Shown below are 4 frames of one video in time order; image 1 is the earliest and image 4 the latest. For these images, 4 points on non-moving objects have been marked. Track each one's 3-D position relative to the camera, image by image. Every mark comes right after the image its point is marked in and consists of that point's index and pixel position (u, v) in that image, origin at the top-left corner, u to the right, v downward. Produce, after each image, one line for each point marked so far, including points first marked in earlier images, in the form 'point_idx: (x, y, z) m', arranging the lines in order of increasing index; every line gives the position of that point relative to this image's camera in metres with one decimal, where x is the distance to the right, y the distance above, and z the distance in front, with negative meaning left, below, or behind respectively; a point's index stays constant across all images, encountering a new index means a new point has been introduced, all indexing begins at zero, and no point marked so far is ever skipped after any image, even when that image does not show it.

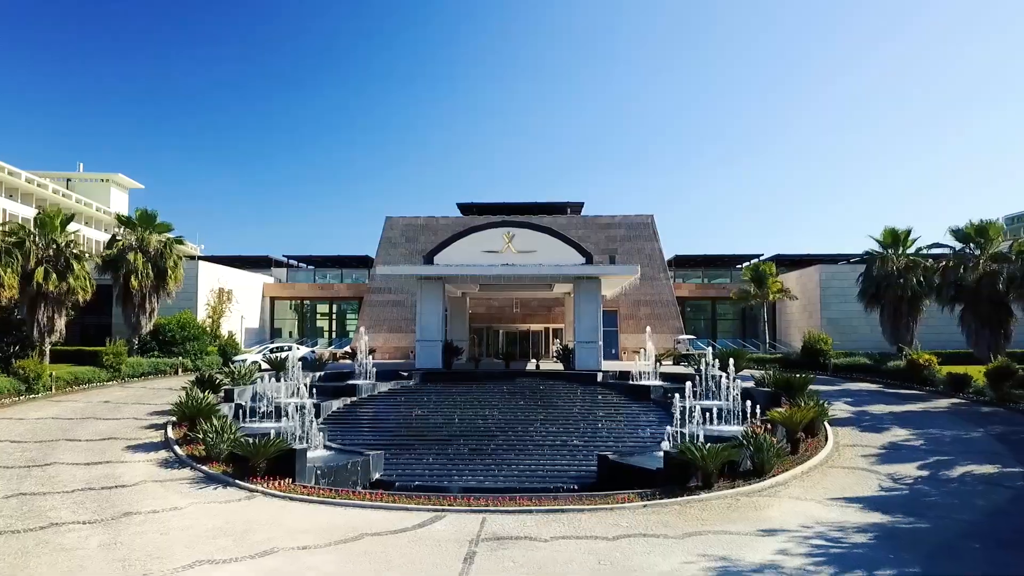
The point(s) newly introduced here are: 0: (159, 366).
0: (-5.5, -1.2, +13.0) m
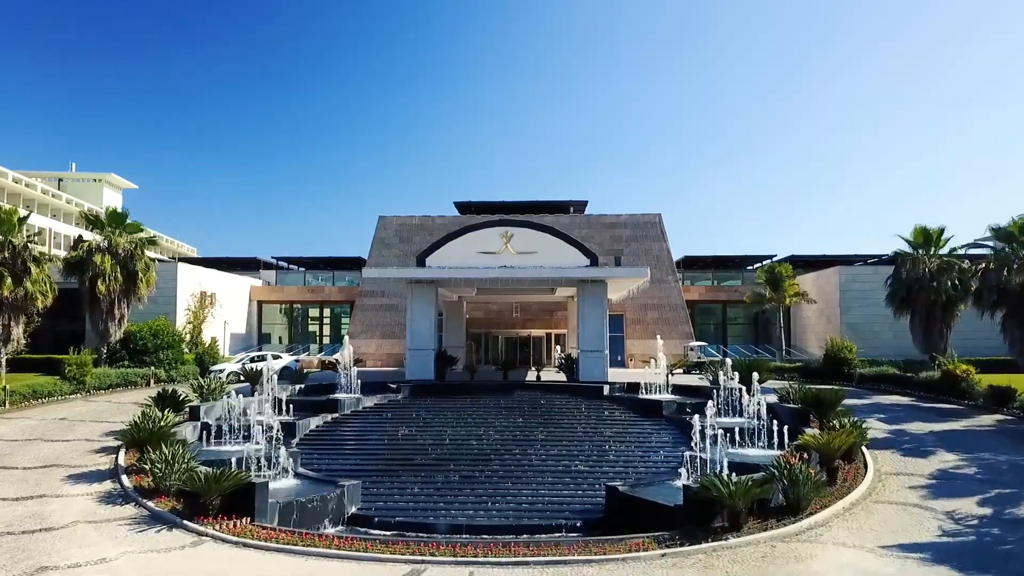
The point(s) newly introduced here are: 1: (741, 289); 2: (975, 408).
0: (-5.6, -1.3, +12.0) m
1: (+5.1, 0.0, +18.3) m
2: (+5.6, -1.5, +10.0) m
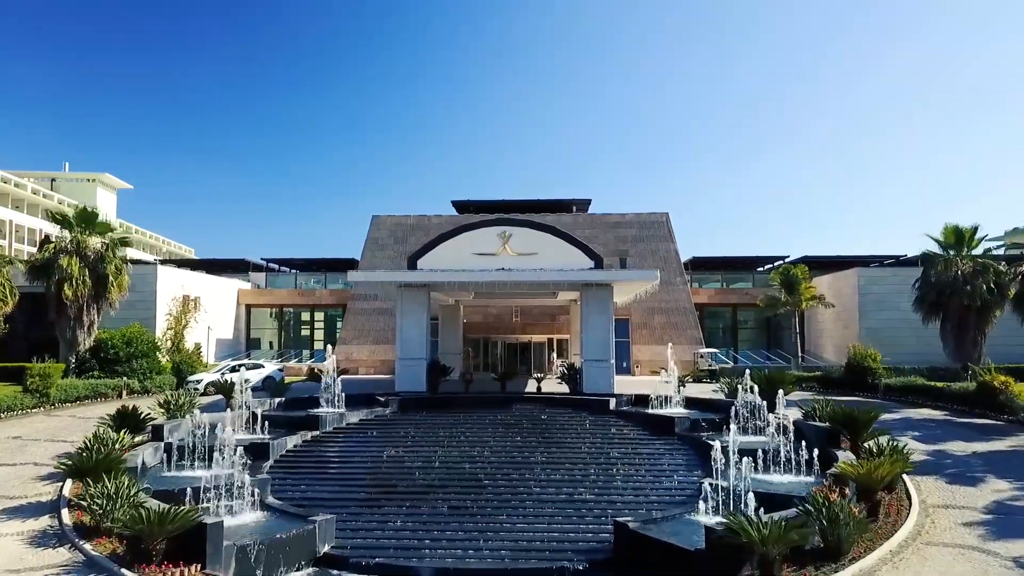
0: (-5.6, -1.3, +11.2) m
1: (+5.1, -0.1, +17.4) m
2: (+5.6, -1.5, +9.2) m
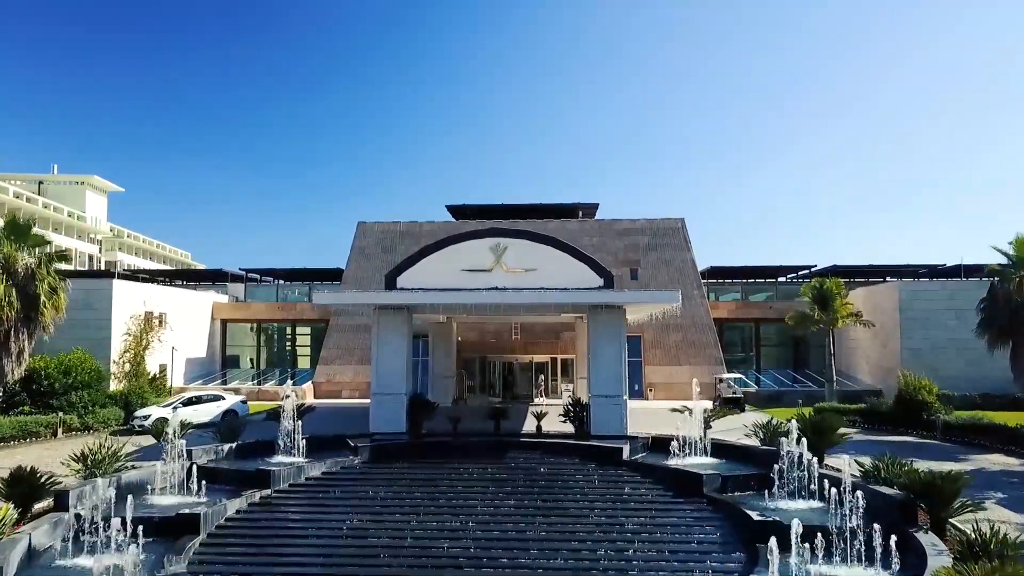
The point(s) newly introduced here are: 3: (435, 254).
0: (-5.6, -1.6, +9.6) m
1: (+5.1, -0.3, +15.8) m
2: (+5.5, -1.7, +7.5) m
3: (-0.9, +0.4, +10.1) m
